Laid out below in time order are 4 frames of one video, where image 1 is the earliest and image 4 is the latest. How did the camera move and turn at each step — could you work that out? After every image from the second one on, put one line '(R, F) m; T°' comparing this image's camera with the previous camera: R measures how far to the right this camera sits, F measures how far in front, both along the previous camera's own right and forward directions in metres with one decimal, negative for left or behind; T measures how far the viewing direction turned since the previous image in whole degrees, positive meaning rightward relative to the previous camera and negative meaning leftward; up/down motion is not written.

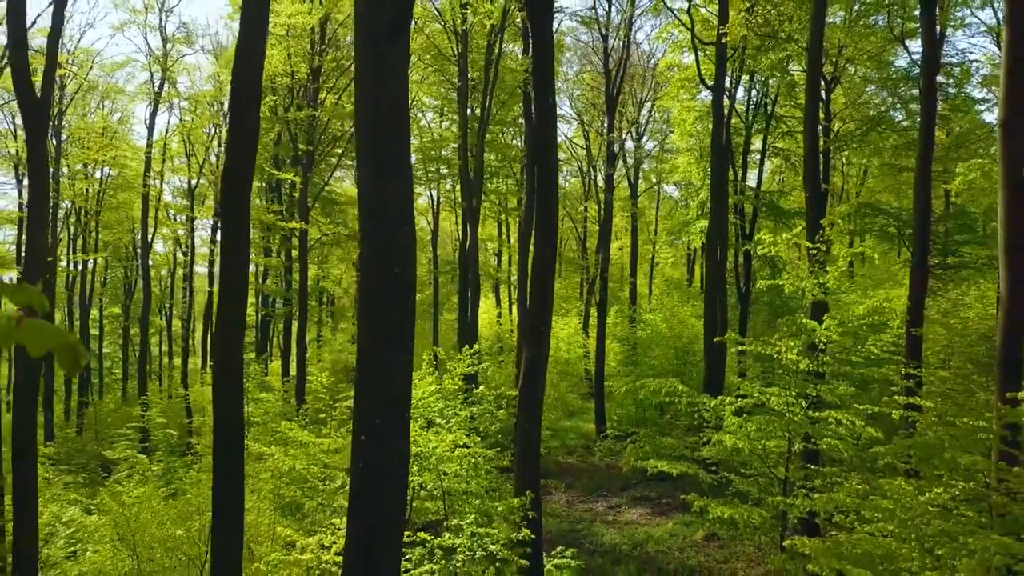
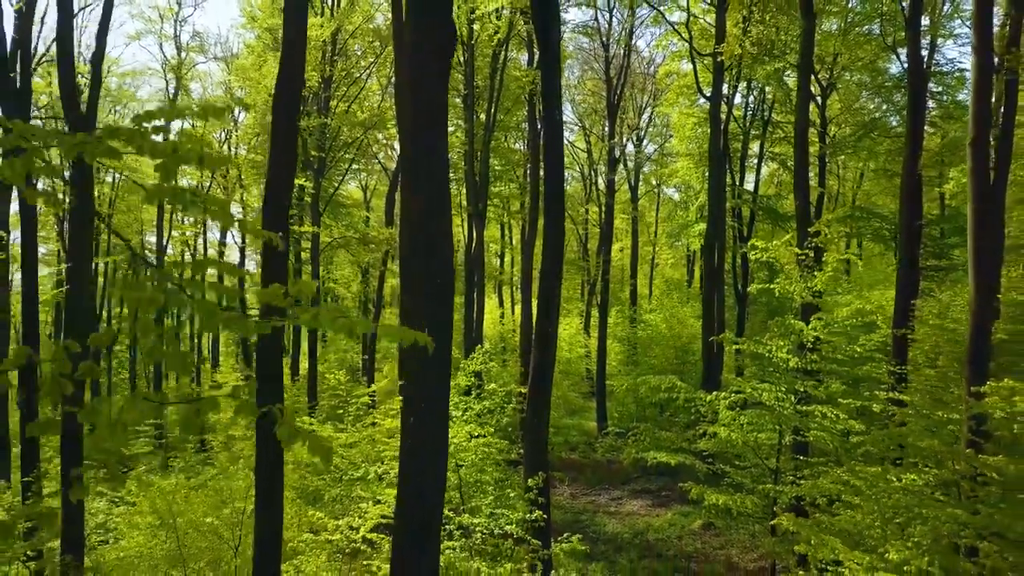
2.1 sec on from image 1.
(-0.1, -0.5) m; 0°
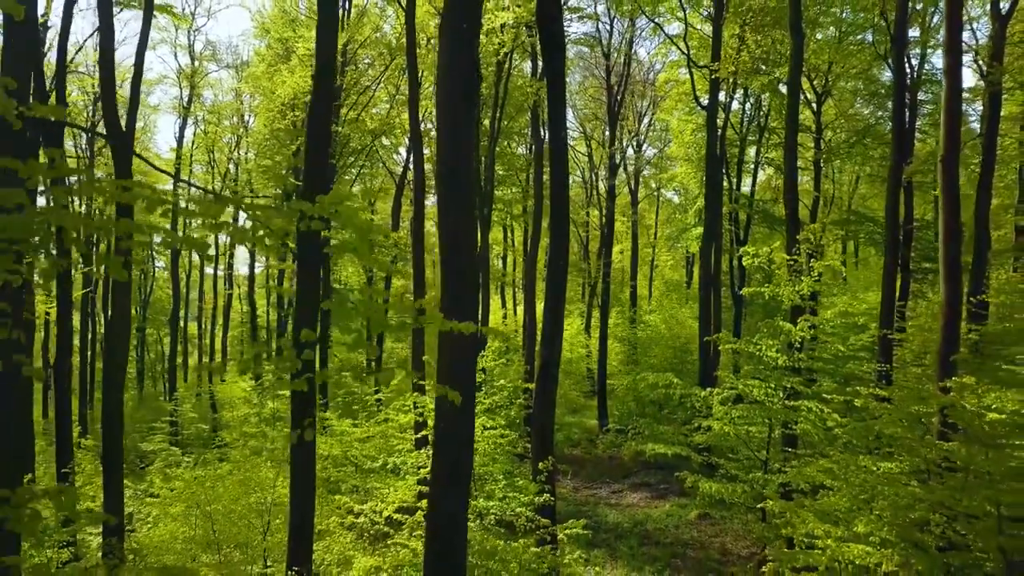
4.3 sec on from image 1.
(-0.1, -0.6) m; 0°
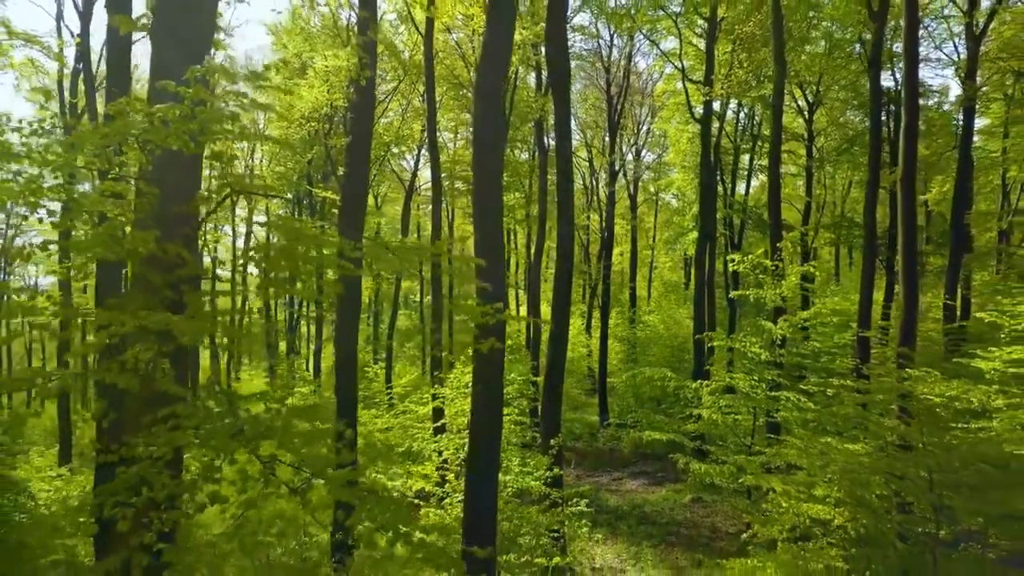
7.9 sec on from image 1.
(-0.2, -1.0) m; 0°
